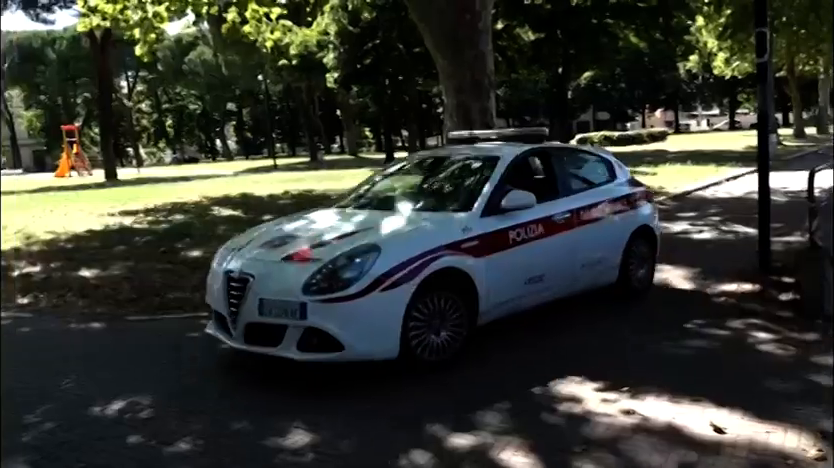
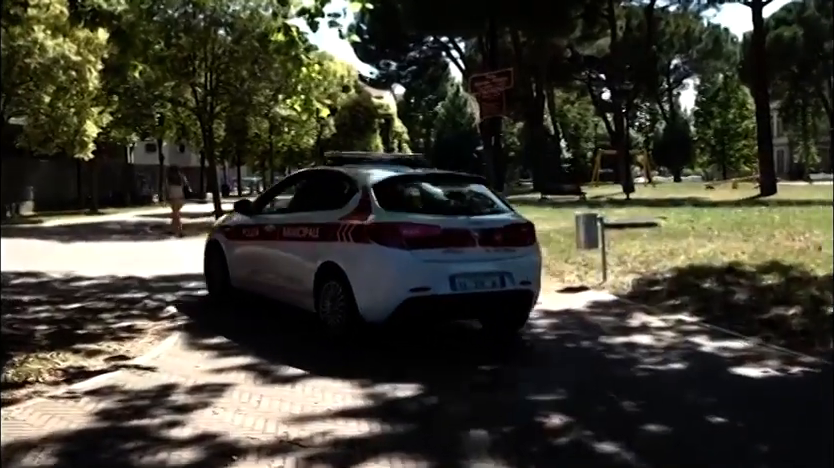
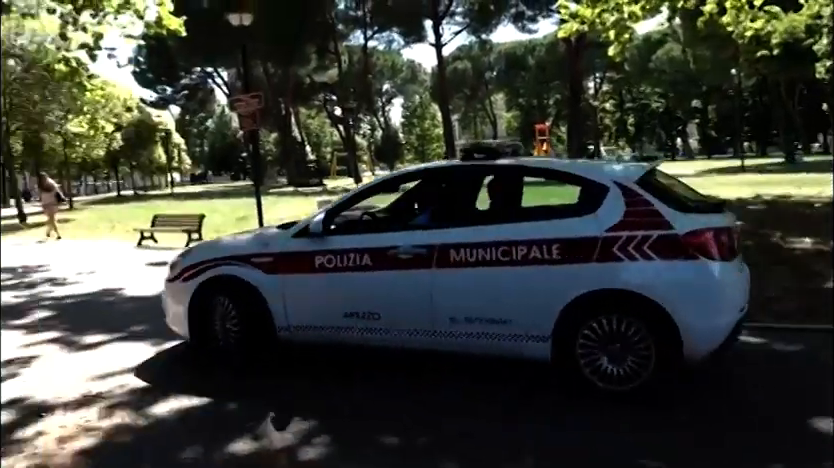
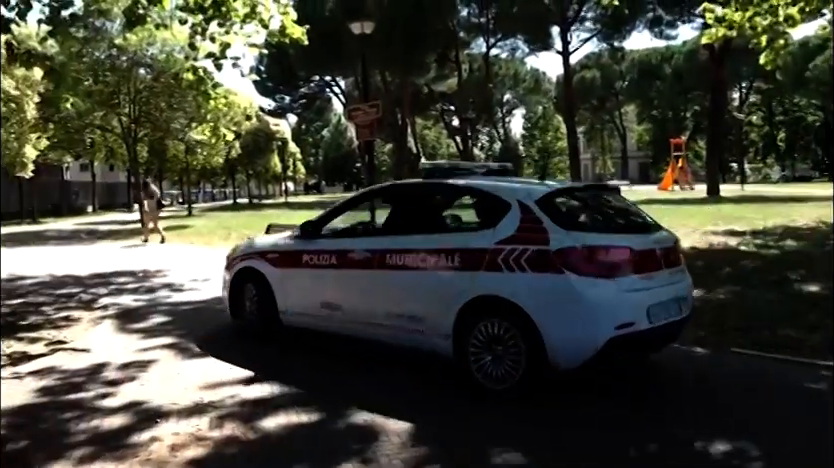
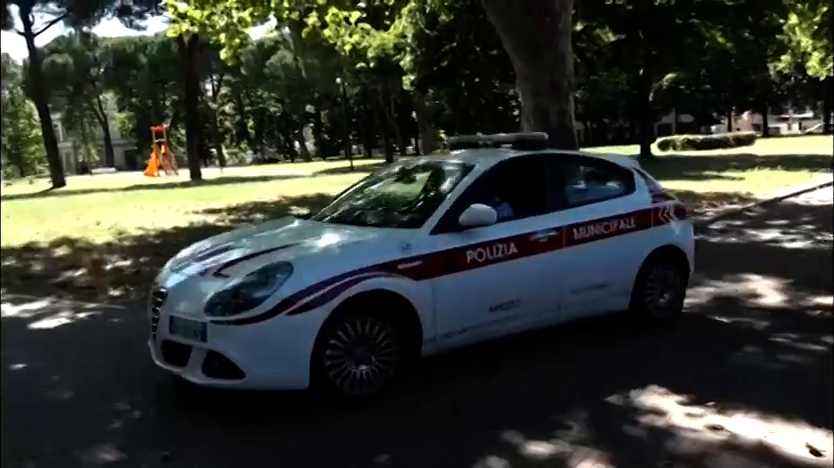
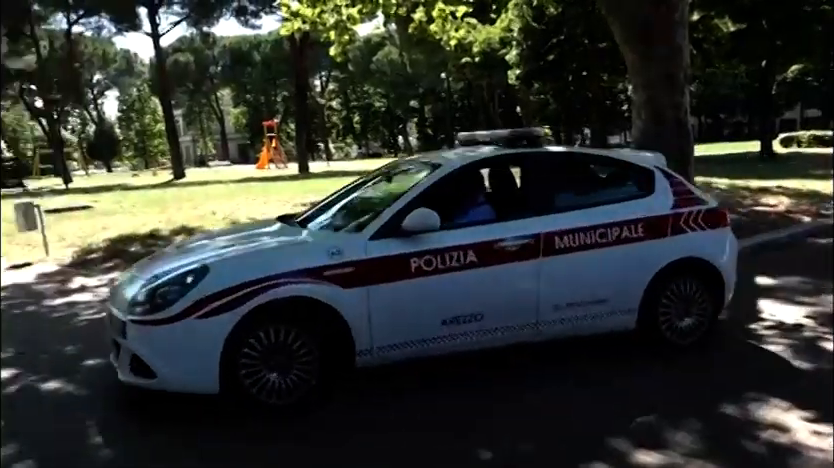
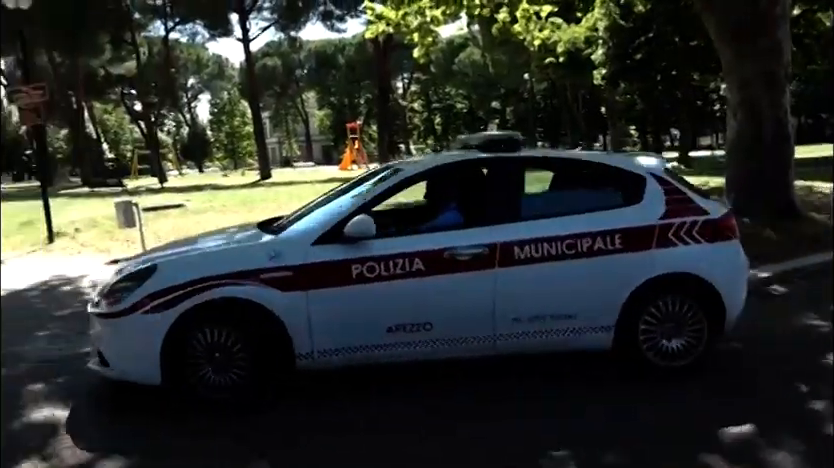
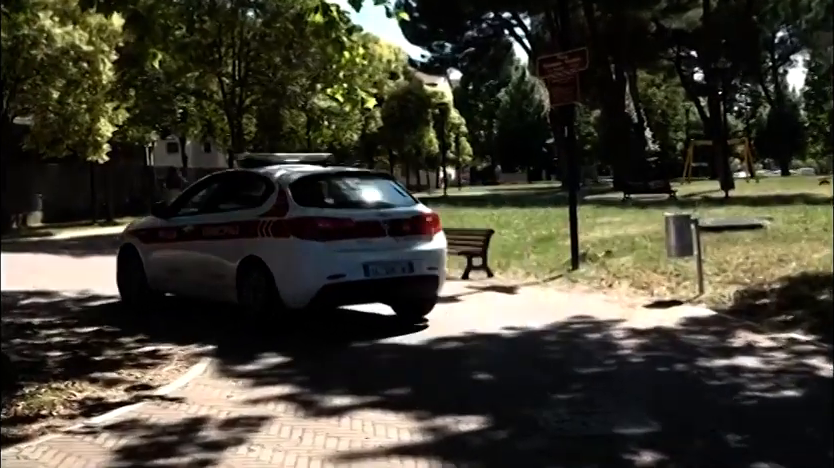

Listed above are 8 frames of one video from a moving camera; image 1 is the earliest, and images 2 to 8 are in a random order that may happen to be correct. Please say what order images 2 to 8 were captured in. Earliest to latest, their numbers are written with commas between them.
5, 6, 7, 3, 4, 2, 8
